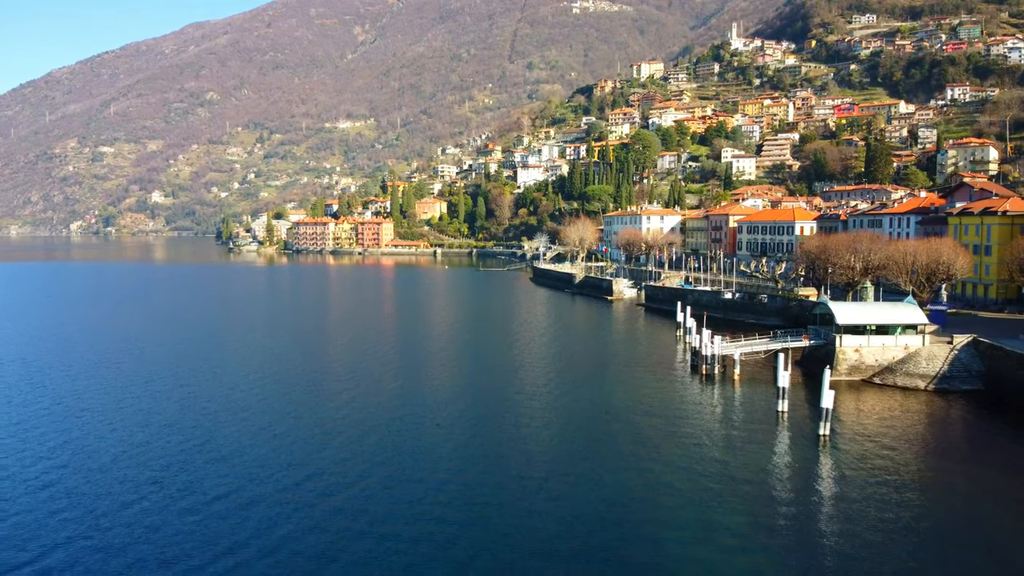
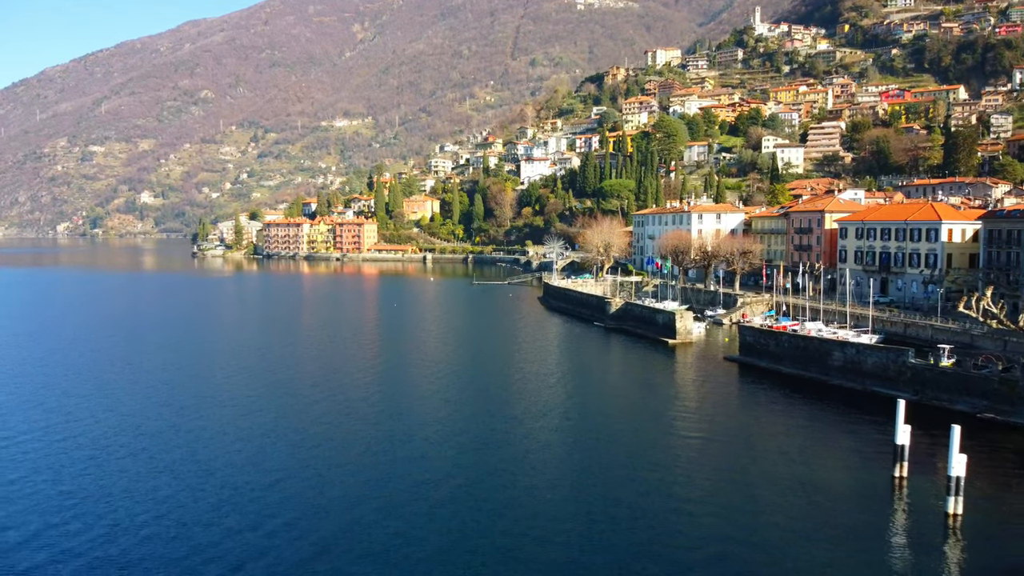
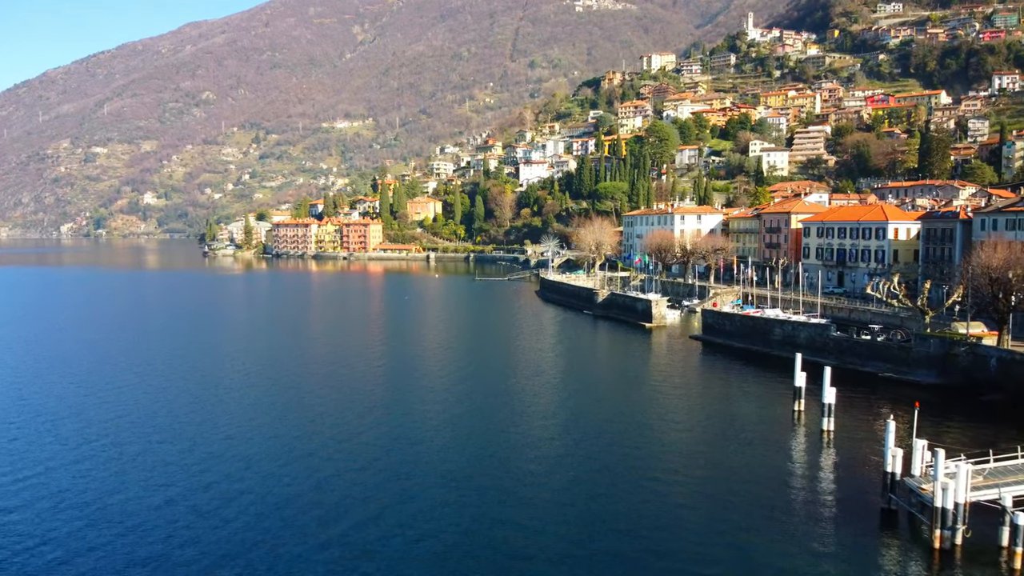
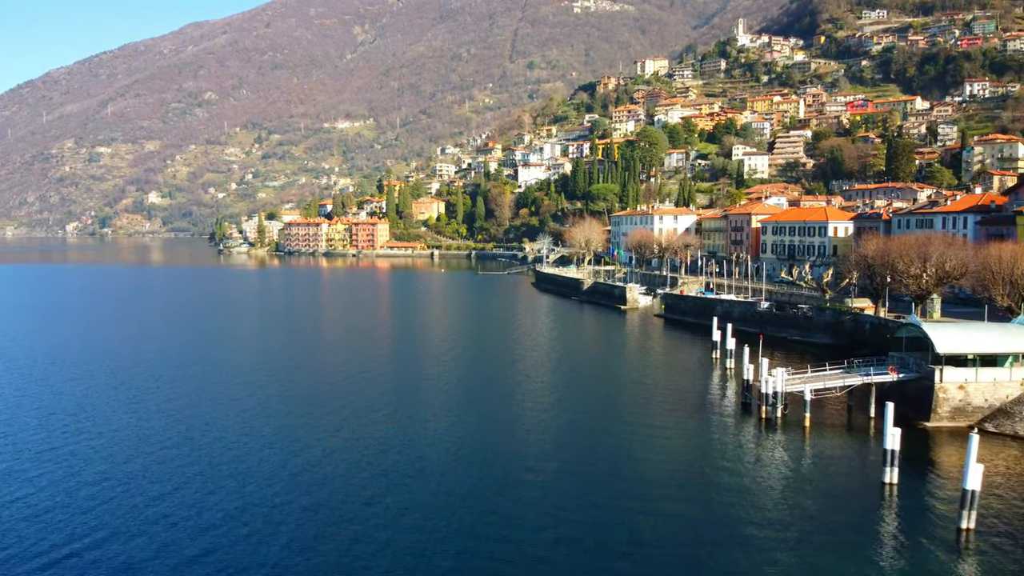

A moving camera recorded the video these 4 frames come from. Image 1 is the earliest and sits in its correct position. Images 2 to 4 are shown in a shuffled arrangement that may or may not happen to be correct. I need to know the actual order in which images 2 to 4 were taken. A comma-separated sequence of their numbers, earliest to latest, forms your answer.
4, 3, 2
